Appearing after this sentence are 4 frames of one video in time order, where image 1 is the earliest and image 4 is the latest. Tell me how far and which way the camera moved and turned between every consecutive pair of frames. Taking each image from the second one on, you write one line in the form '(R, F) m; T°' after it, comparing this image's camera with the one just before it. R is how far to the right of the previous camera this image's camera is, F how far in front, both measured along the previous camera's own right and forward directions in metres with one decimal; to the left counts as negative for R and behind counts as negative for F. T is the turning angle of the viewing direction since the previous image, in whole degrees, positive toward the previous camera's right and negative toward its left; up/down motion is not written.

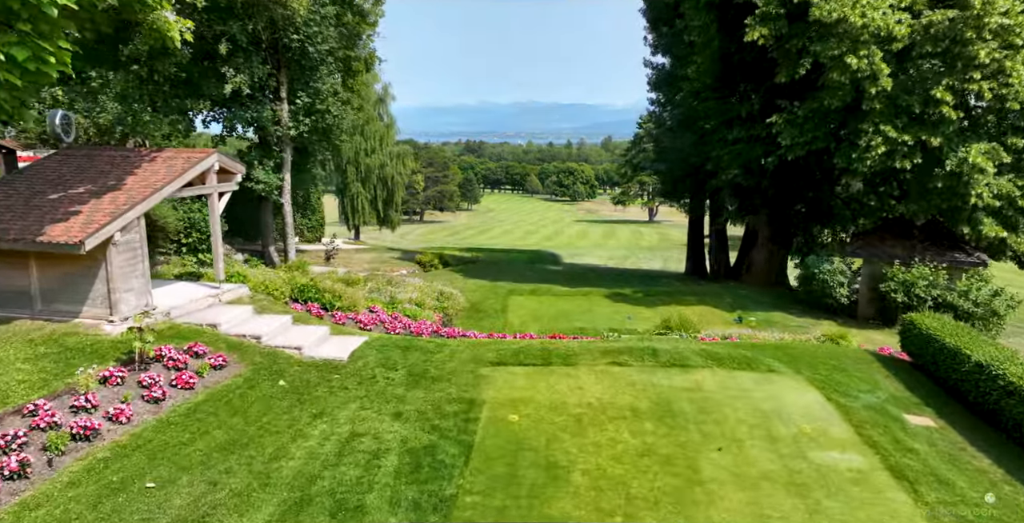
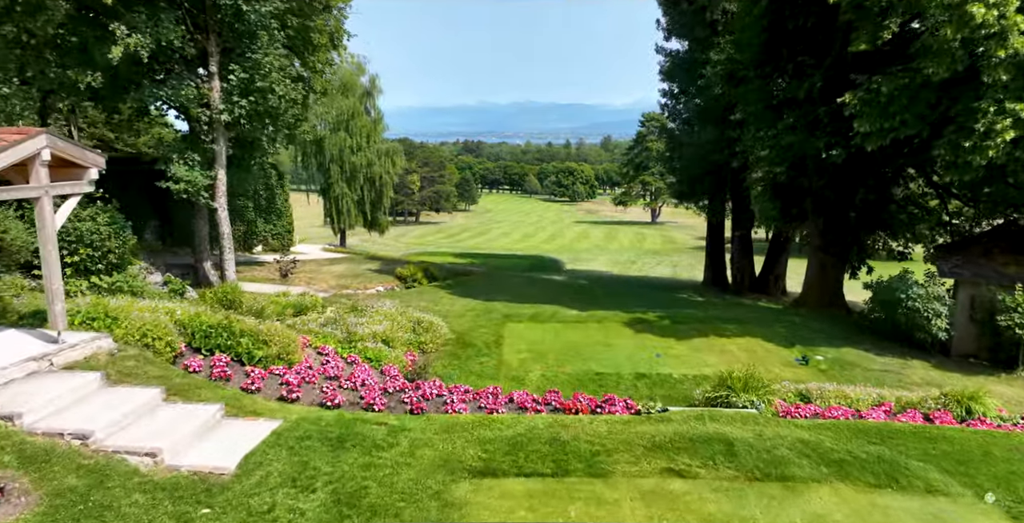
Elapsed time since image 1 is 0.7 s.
(0.0, +3.2) m; 0°
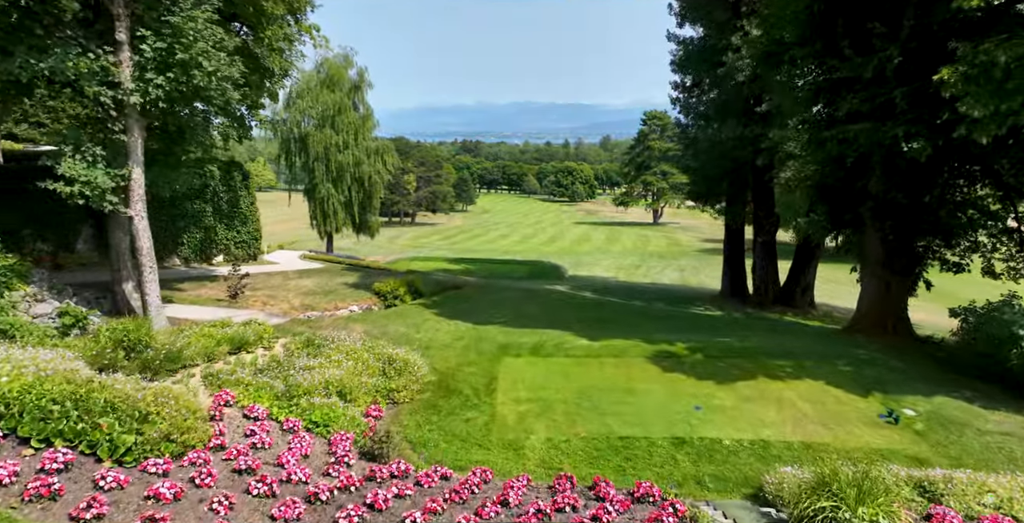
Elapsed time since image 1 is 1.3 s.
(0.0, +2.6) m; 0°
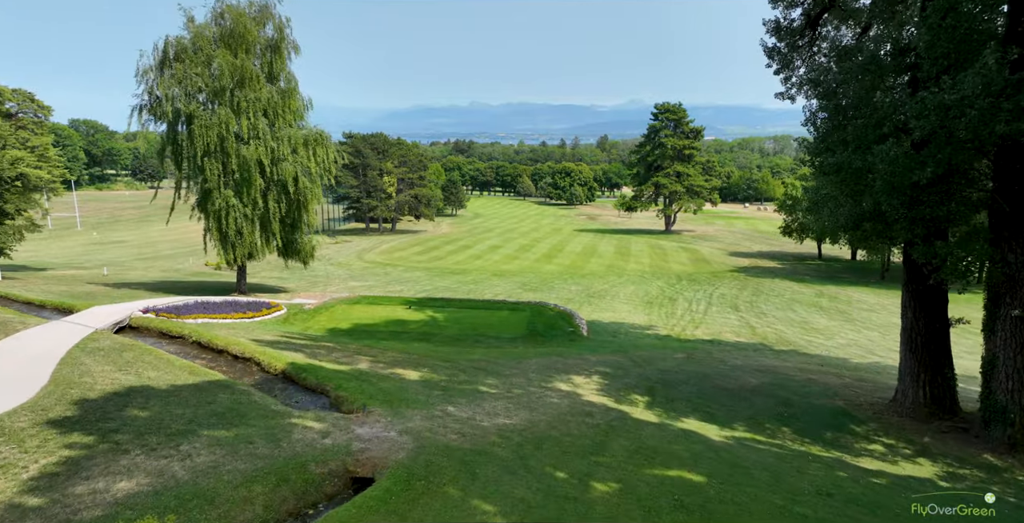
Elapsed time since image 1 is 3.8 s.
(+0.2, +12.2) m; +1°
